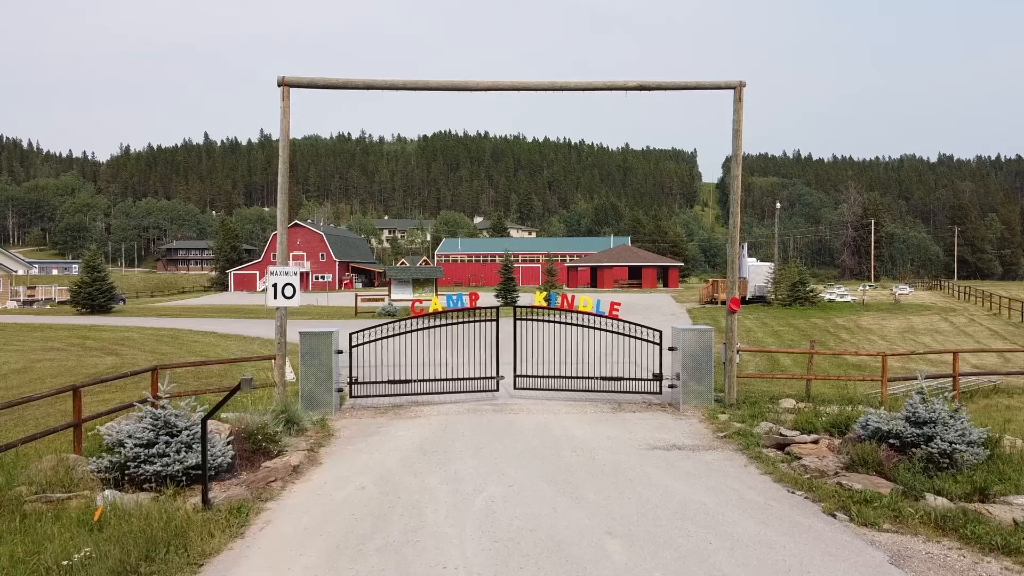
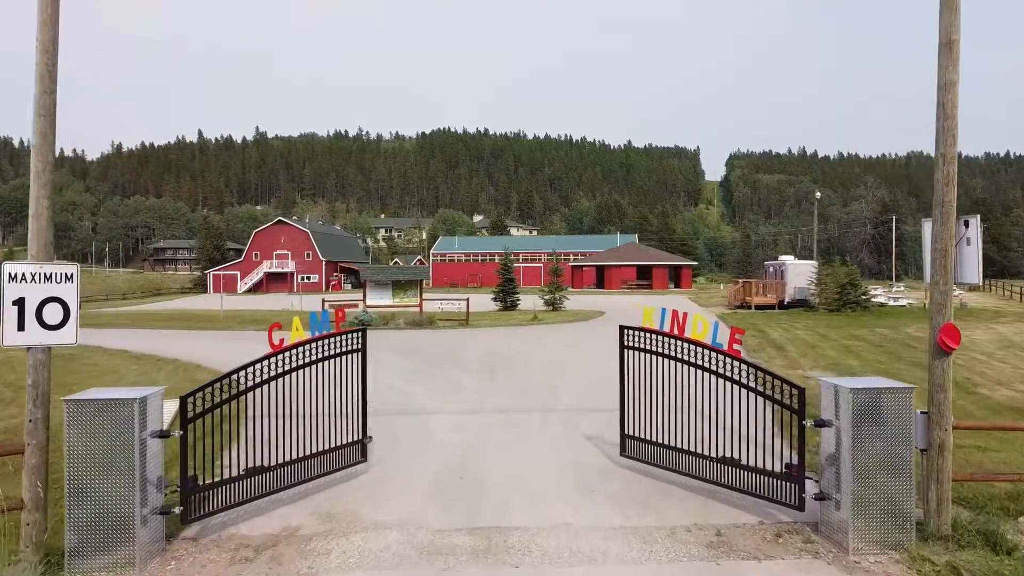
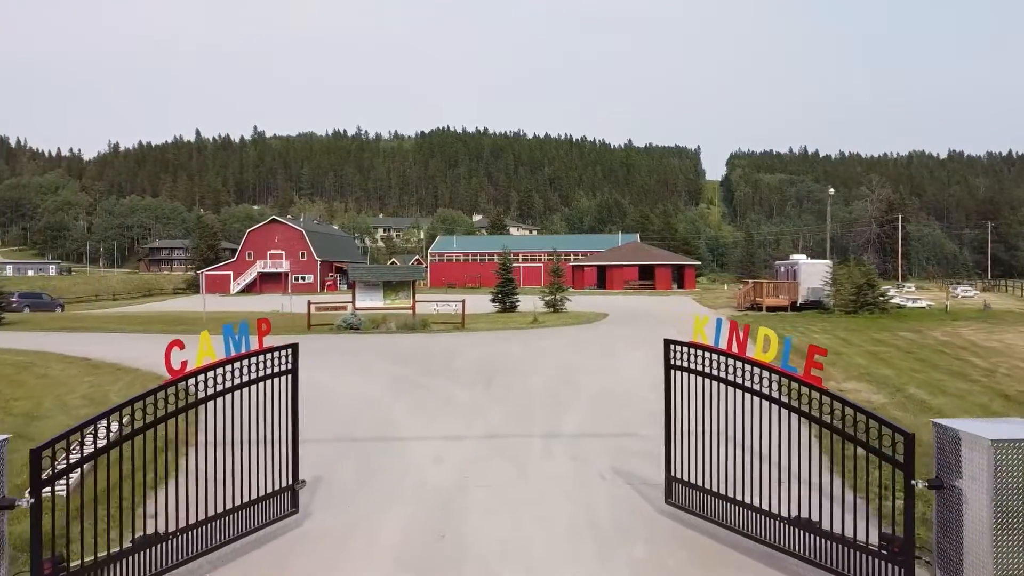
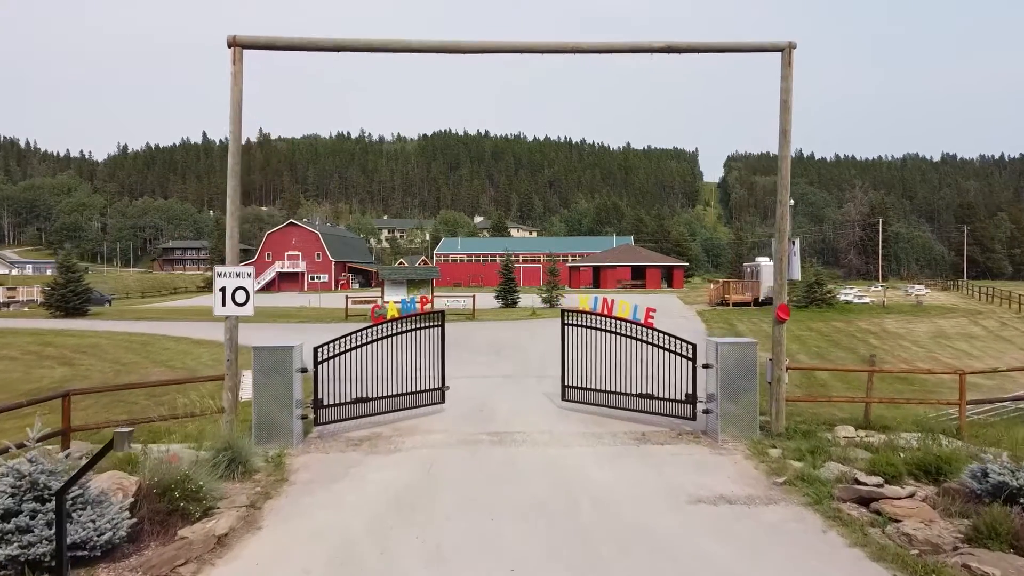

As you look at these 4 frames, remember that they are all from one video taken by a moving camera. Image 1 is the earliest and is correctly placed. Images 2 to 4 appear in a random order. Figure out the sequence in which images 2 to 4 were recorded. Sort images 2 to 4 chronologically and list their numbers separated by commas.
4, 2, 3
